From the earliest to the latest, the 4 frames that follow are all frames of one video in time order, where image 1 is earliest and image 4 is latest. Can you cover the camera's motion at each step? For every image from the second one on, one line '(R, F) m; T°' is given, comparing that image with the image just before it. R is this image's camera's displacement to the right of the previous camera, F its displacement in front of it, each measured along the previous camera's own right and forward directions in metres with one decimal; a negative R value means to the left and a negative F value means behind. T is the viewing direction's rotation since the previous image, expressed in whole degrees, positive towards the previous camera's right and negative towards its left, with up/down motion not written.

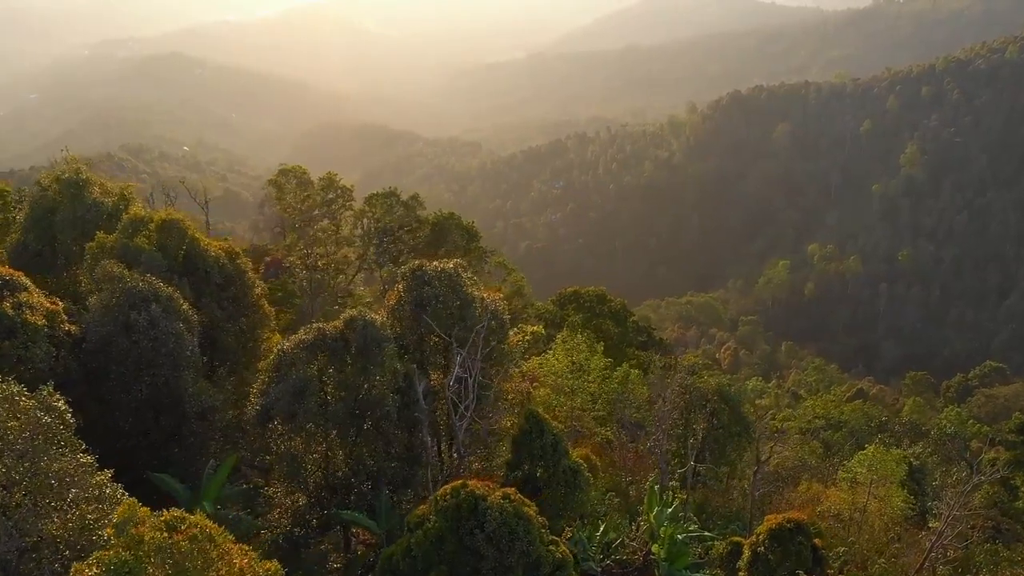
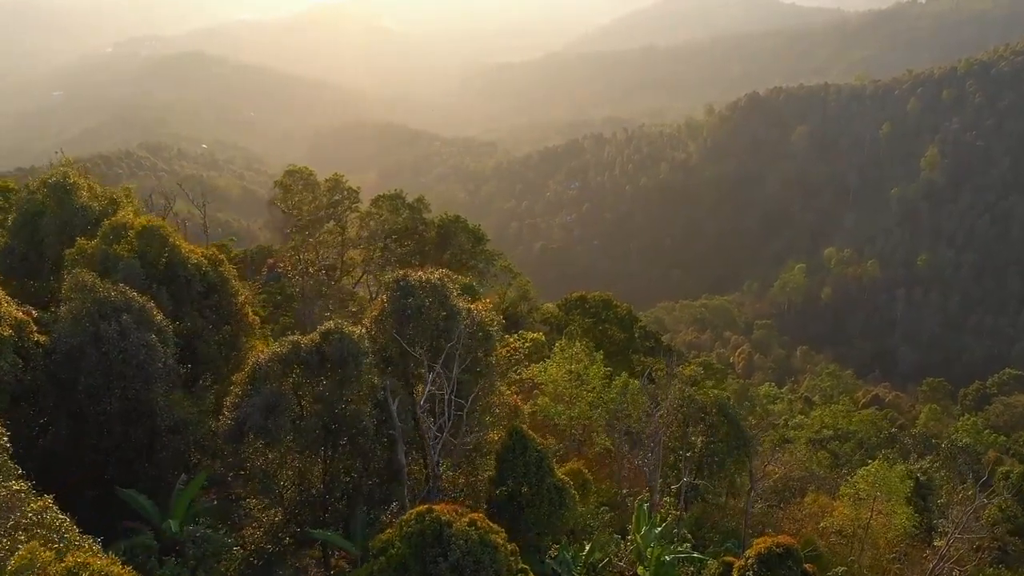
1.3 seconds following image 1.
(+0.4, +0.3) m; -1°
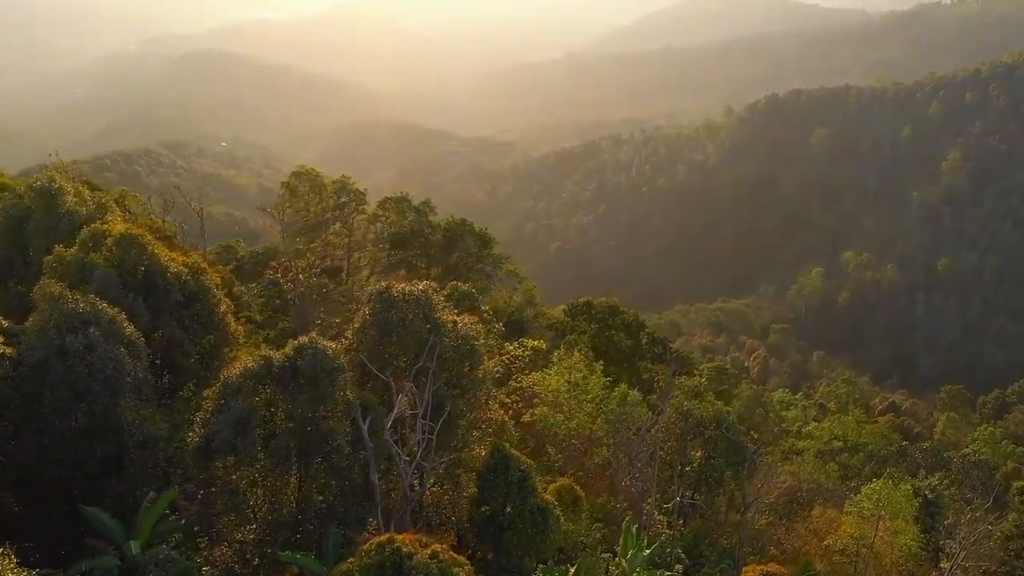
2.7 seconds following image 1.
(+0.4, +0.3) m; -1°
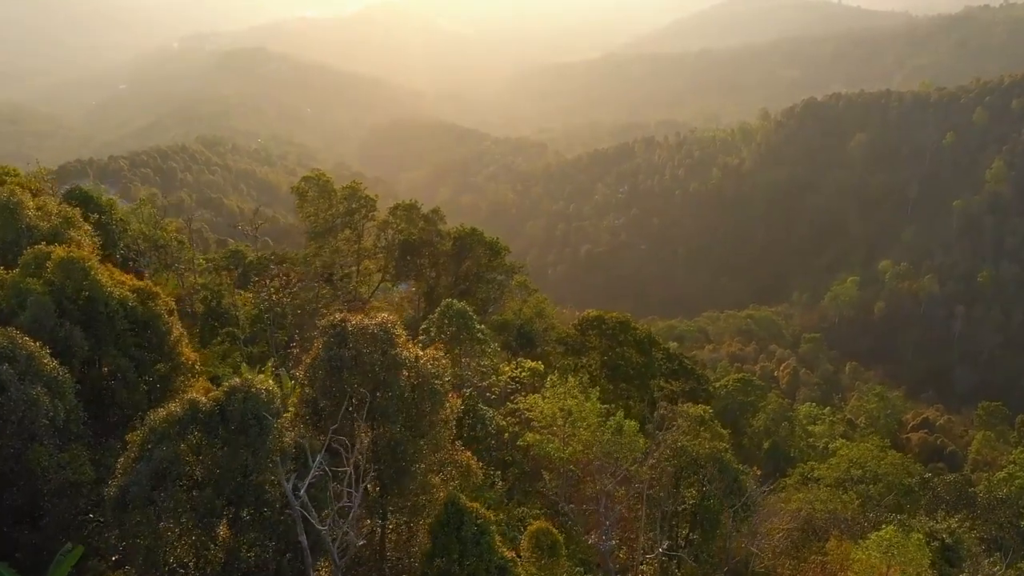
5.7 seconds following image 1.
(+0.9, +0.8) m; -2°
